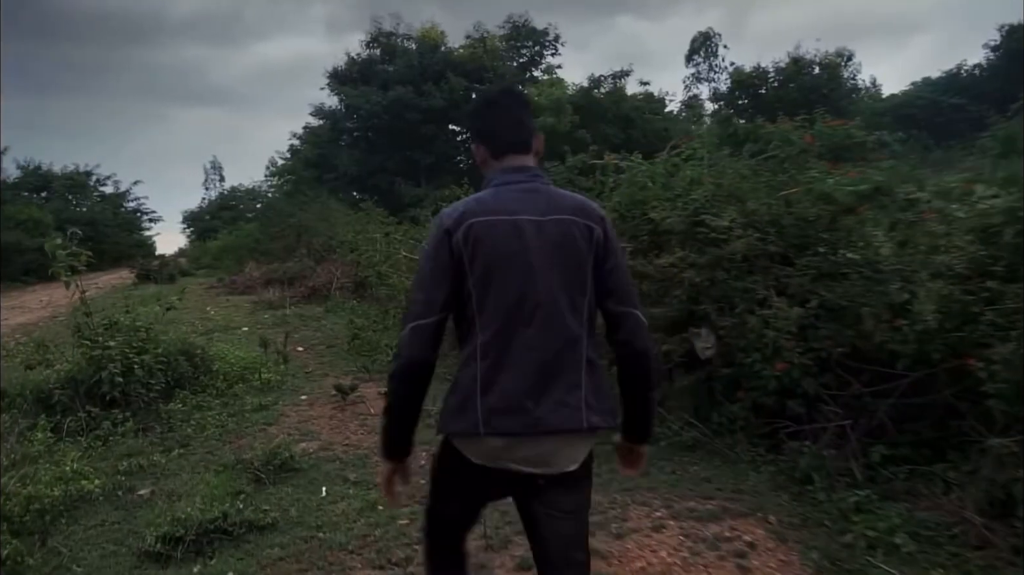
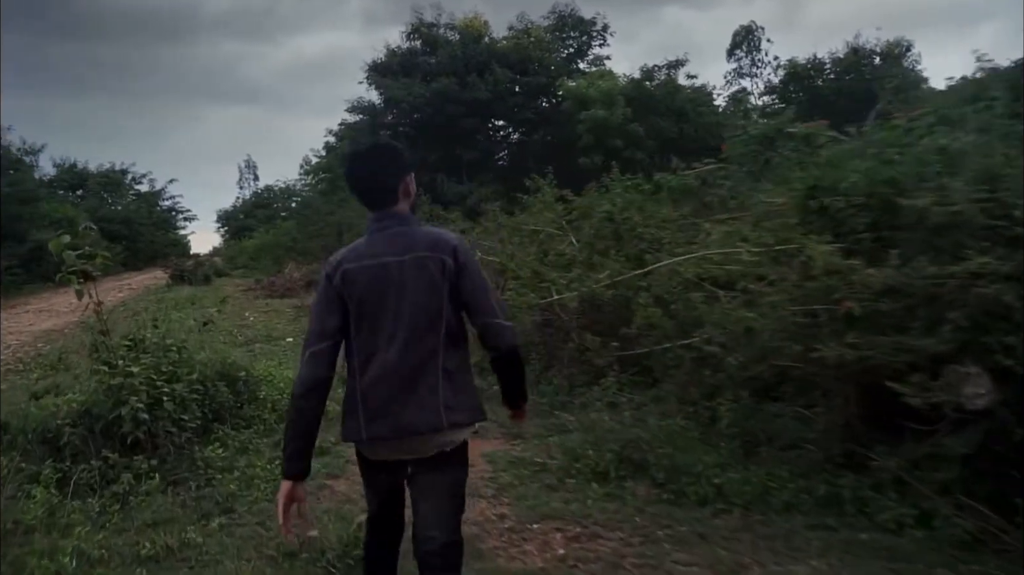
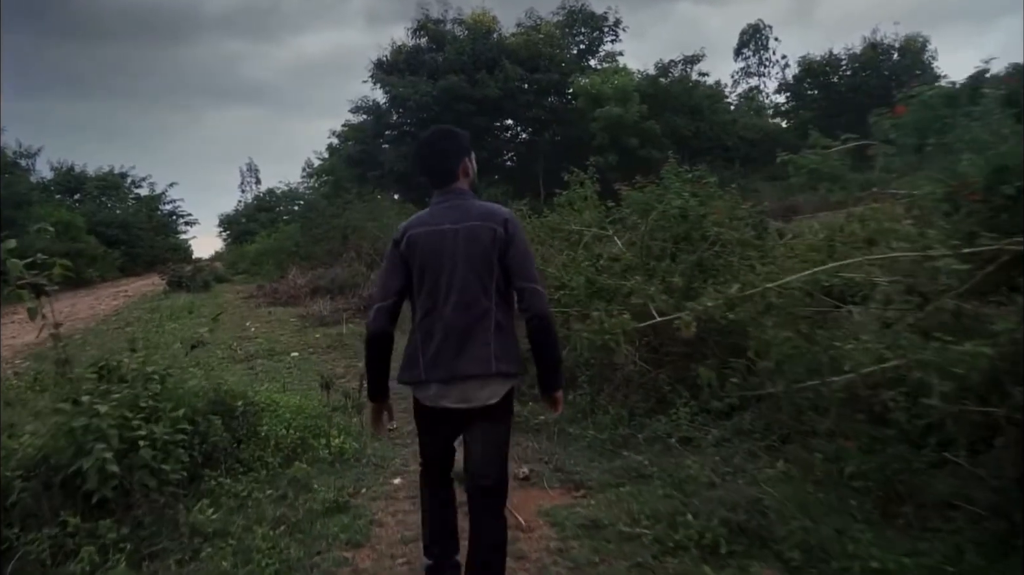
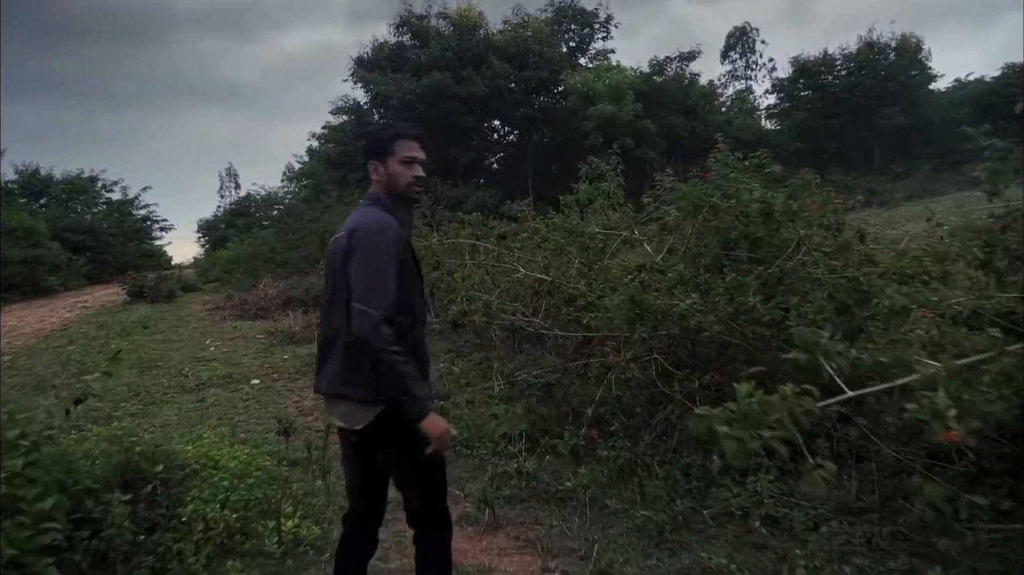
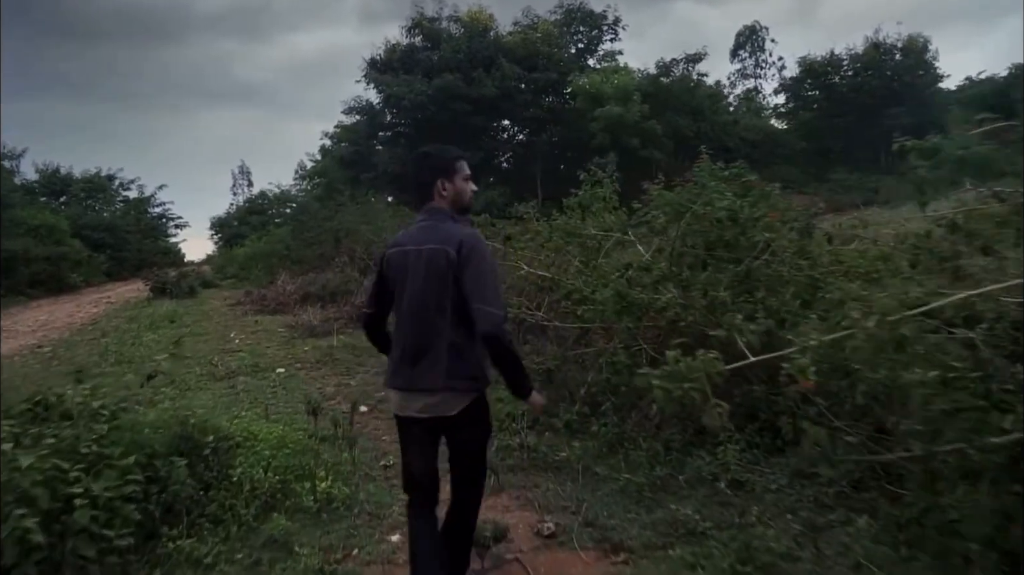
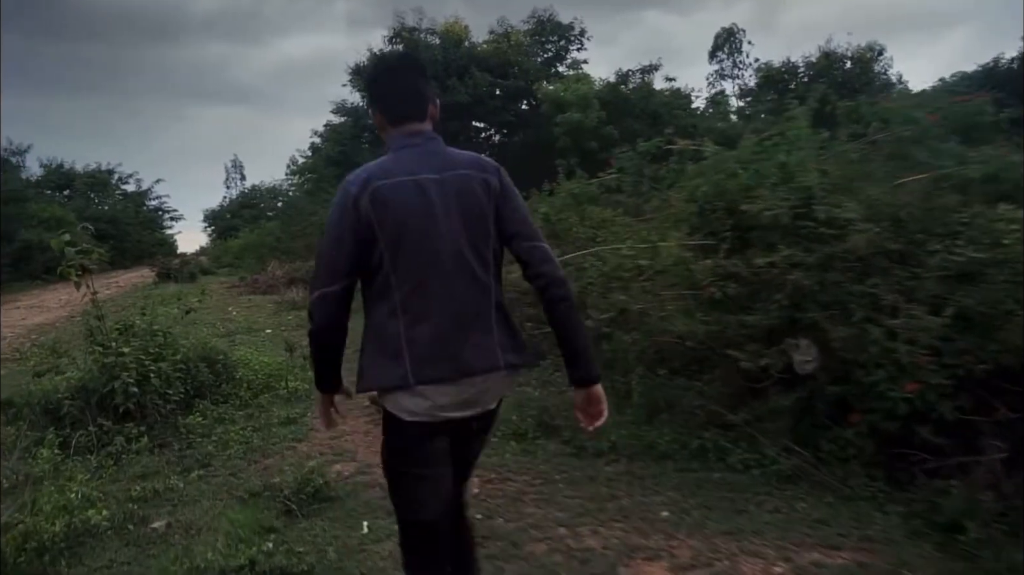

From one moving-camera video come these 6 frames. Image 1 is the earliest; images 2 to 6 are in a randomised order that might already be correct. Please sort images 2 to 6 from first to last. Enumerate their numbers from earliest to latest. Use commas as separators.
6, 2, 3, 5, 4
